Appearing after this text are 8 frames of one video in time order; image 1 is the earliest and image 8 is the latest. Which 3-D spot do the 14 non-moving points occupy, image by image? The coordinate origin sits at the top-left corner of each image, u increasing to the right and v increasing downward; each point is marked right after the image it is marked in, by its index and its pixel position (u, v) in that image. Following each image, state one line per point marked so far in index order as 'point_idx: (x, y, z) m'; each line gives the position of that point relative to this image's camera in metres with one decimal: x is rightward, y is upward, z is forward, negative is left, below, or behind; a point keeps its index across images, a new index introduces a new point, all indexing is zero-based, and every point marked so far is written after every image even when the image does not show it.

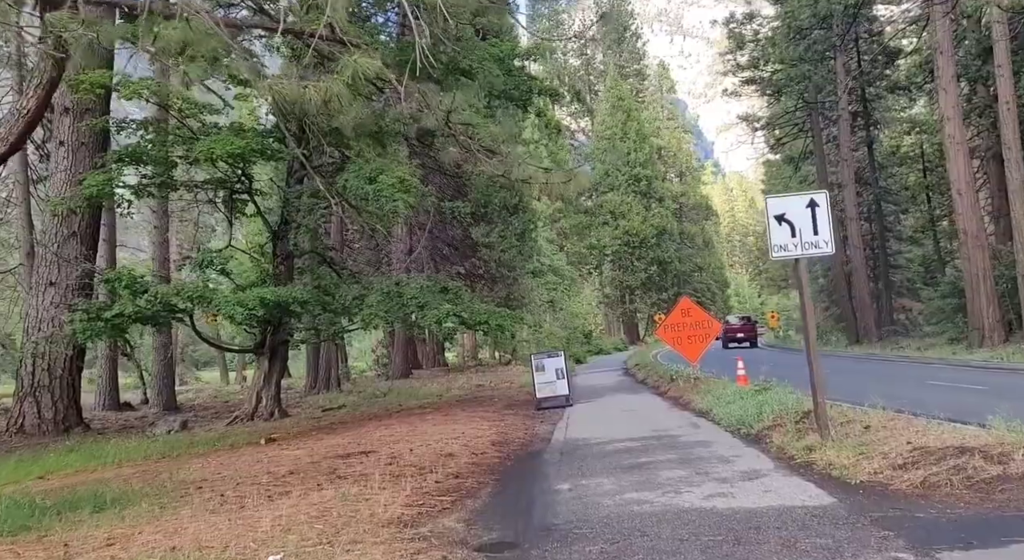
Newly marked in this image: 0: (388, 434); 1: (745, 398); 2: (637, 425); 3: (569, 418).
0: (-1.8, -2.3, +17.8) m
1: (+3.2, -1.6, +16.8) m
2: (+1.8, -2.1, +17.1) m
3: (+1.0, -2.3, +19.9) m
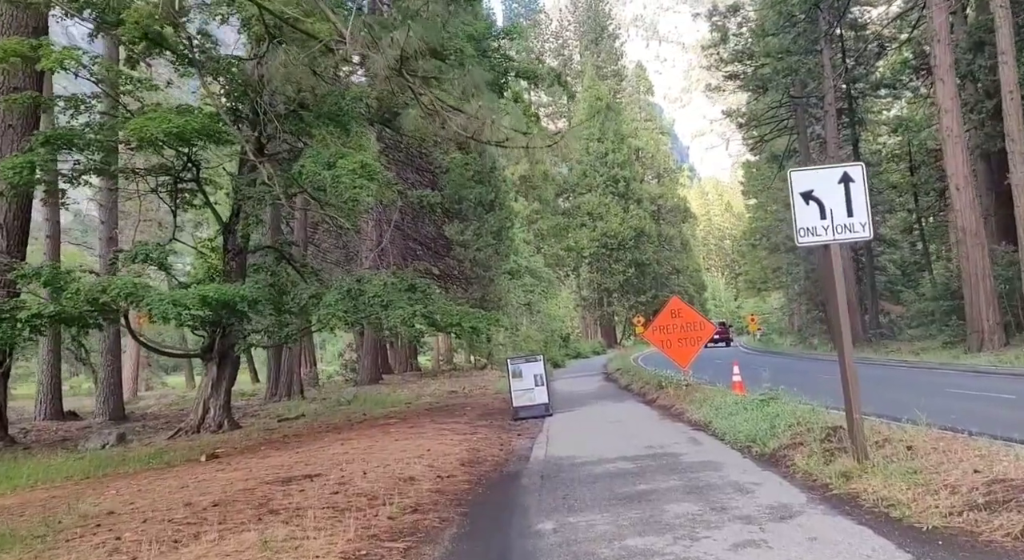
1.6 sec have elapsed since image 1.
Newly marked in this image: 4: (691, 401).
0: (-2.2, -2.2, +15.6) m
1: (+2.9, -1.6, +14.7) m
2: (+1.4, -2.0, +15.1) m
3: (+0.6, -2.2, +17.8) m
4: (+2.8, -1.9, +18.7) m
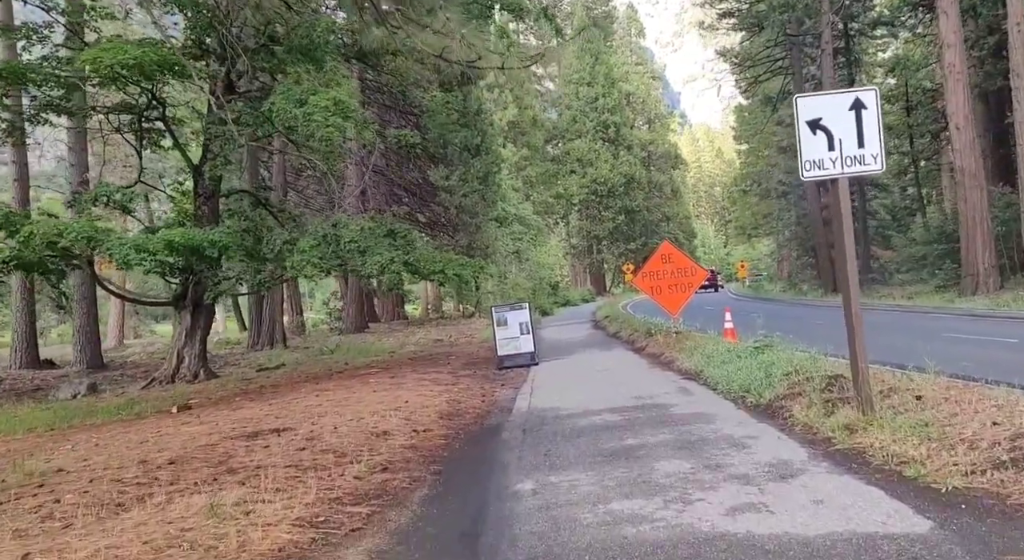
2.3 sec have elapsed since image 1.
0: (-2.4, -1.5, +14.9) m
1: (+2.7, -0.9, +14.0) m
2: (+1.2, -1.3, +14.4) m
3: (+0.4, -1.4, +17.1) m
4: (+2.5, -1.1, +18.0) m
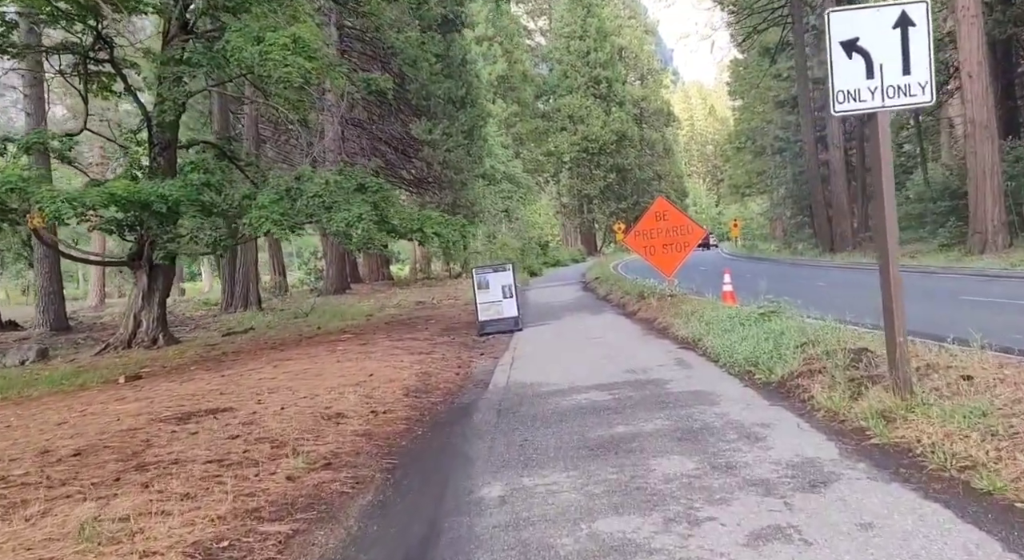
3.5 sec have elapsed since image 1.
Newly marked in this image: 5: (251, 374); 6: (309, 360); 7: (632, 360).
0: (-2.6, -1.0, +13.4) m
1: (+2.5, -0.5, +12.5) m
2: (+1.0, -0.9, +12.9) m
3: (+0.1, -0.9, +15.6) m
4: (+2.2, -0.5, +16.5) m
5: (-2.9, -1.1, +13.7) m
6: (-2.4, -1.0, +15.0) m
7: (+1.3, -0.8, +12.8) m
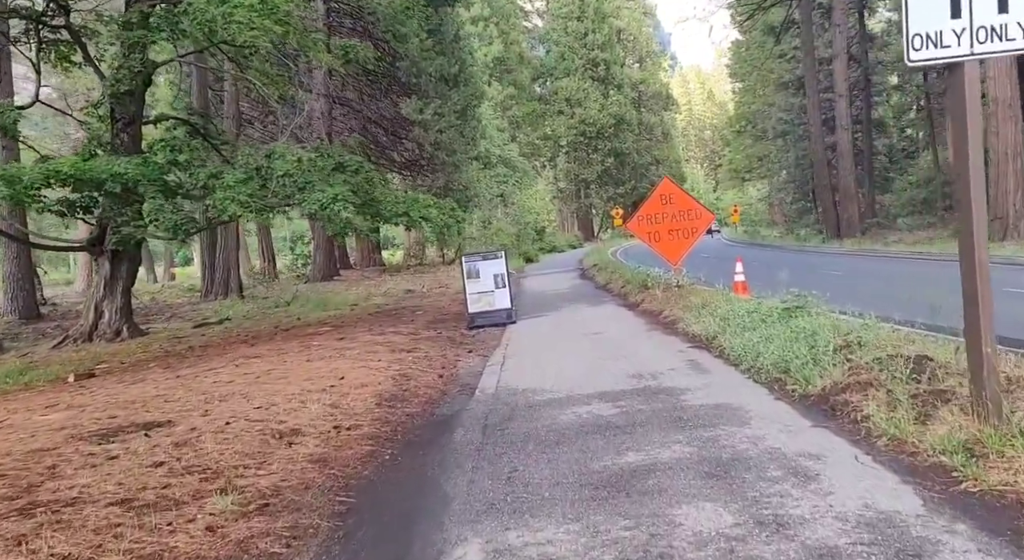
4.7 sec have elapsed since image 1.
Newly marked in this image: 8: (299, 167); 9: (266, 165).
0: (-2.7, -0.9, +11.9) m
1: (+2.4, -0.4, +11.0) m
2: (+0.9, -0.8, +11.4) m
3: (0.0, -0.8, +14.1) m
4: (+2.1, -0.3, +15.0) m
5: (-3.0, -0.9, +12.2) m
6: (-2.5, -0.9, +13.4) m
7: (+1.2, -0.8, +11.3) m
8: (-2.9, +1.5, +16.0) m
9: (-3.3, +1.6, +16.1) m
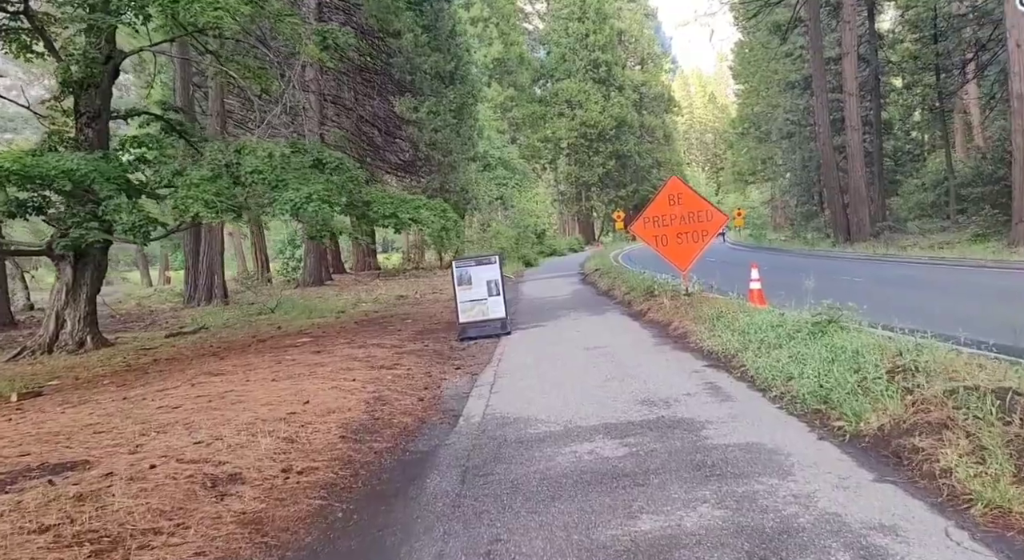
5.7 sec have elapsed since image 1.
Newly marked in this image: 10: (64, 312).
0: (-2.8, -1.0, +10.4) m
1: (+2.3, -0.5, +9.6) m
2: (+0.8, -0.9, +9.9) m
3: (-0.1, -0.8, +12.6) m
4: (+2.1, -0.4, +13.6) m
5: (-3.1, -1.0, +10.7) m
6: (-2.6, -1.0, +12.0) m
7: (+1.1, -0.8, +9.8) m
8: (-3.0, +1.4, +14.6) m
9: (-3.4, +1.5, +14.7) m
10: (-6.5, -0.5, +17.4) m
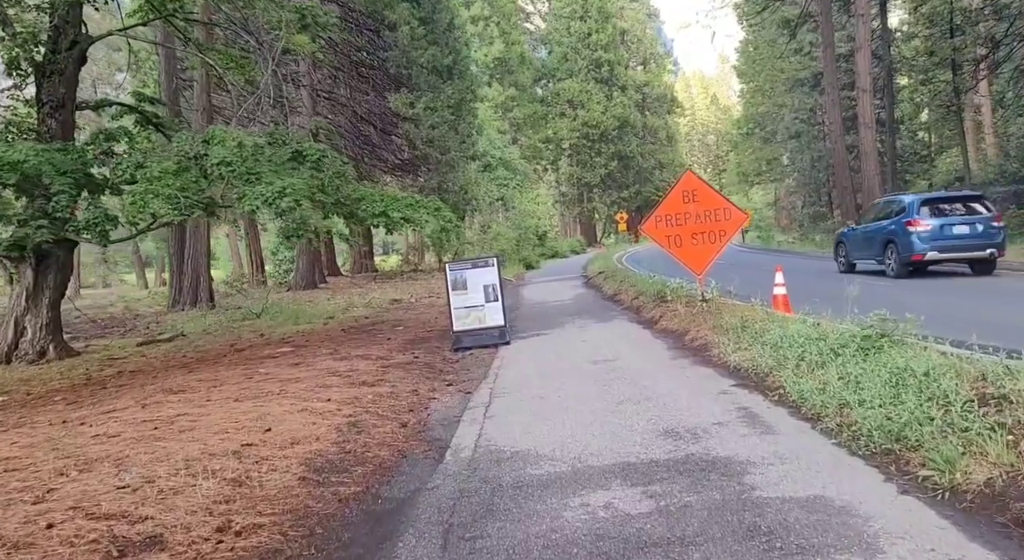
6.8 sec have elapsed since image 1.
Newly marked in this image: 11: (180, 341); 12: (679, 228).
0: (-2.8, -1.0, +9.0) m
1: (+2.3, -0.5, +8.1) m
2: (+0.8, -0.9, +8.5) m
3: (-0.1, -0.9, +11.2) m
4: (+2.1, -0.5, +12.1) m
5: (-3.1, -1.1, +9.3) m
6: (-2.6, -1.0, +10.6) m
7: (+1.1, -0.9, +8.4) m
8: (-3.0, +1.4, +13.2) m
9: (-3.4, +1.4, +13.3) m
10: (-6.5, -0.5, +15.9) m
11: (-5.2, -1.0, +18.8) m
12: (+2.0, +0.6, +14.2) m
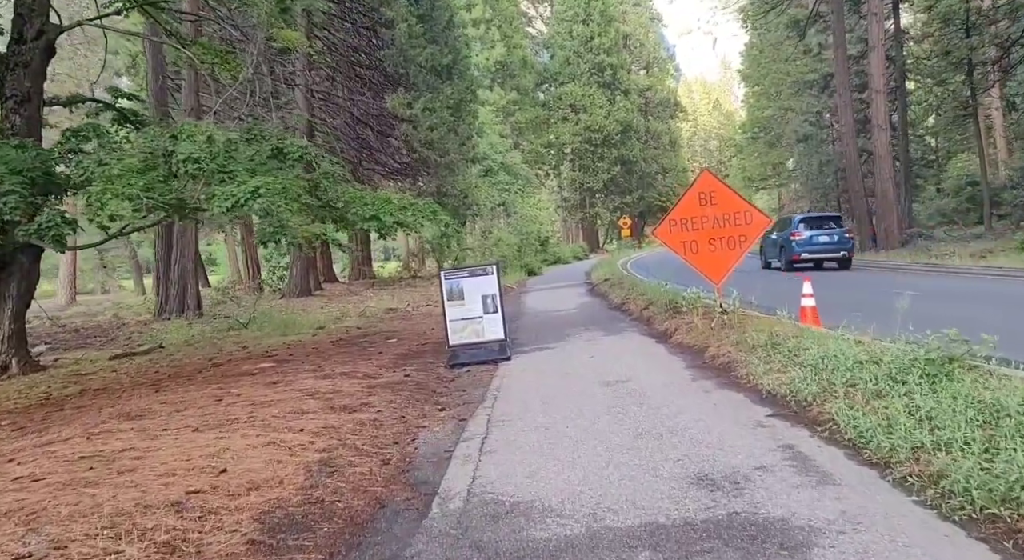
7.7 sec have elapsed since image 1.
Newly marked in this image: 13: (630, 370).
0: (-2.8, -1.1, +7.7) m
1: (+2.3, -0.6, +6.8) m
2: (+0.8, -1.0, +7.2) m
3: (-0.1, -1.0, +9.9) m
4: (+2.1, -0.6, +10.8) m
5: (-3.1, -1.1, +8.0) m
6: (-2.6, -1.1, +9.3) m
7: (+1.1, -1.0, +7.1) m
8: (-3.0, +1.3, +11.9) m
9: (-3.4, +1.3, +12.0) m
10: (-6.5, -0.6, +14.7) m
11: (-5.2, -1.1, +17.5) m
12: (+2.0, +0.5, +13.0) m
13: (+1.0, -0.8, +10.5) m
